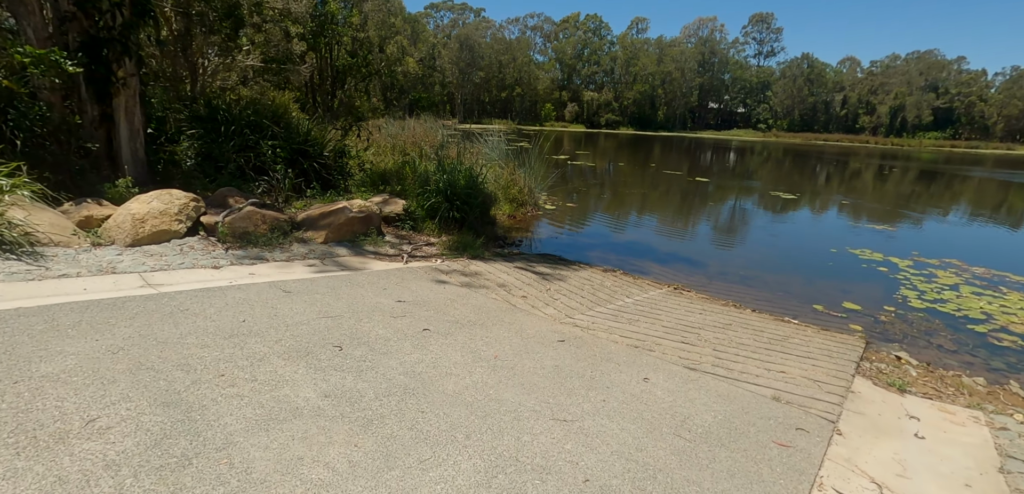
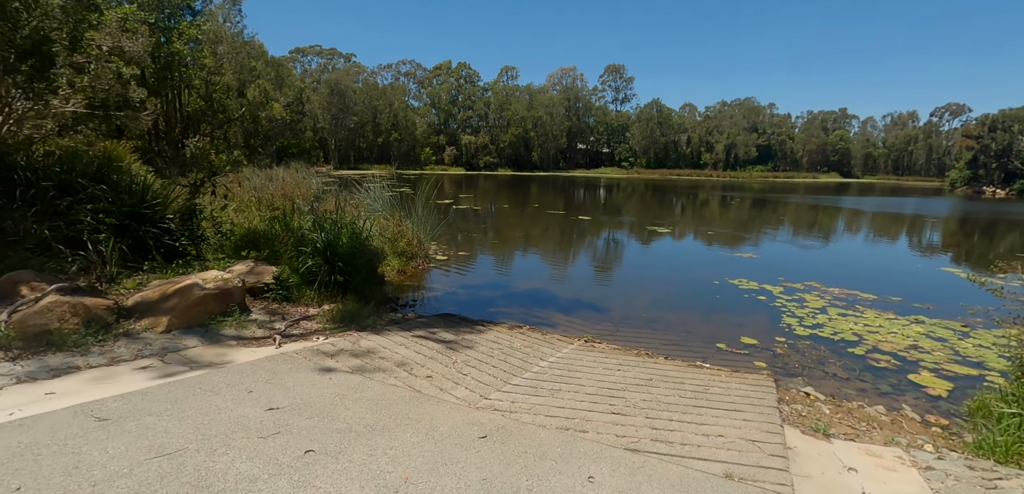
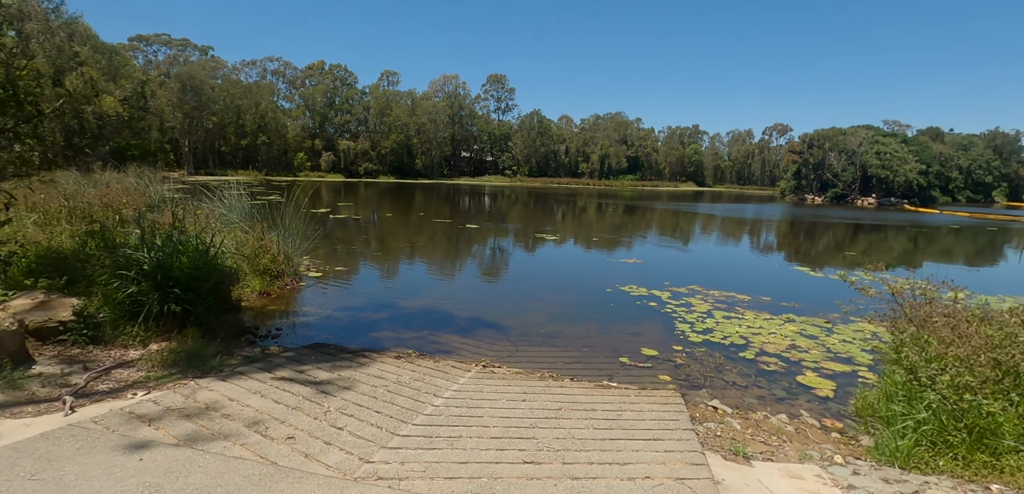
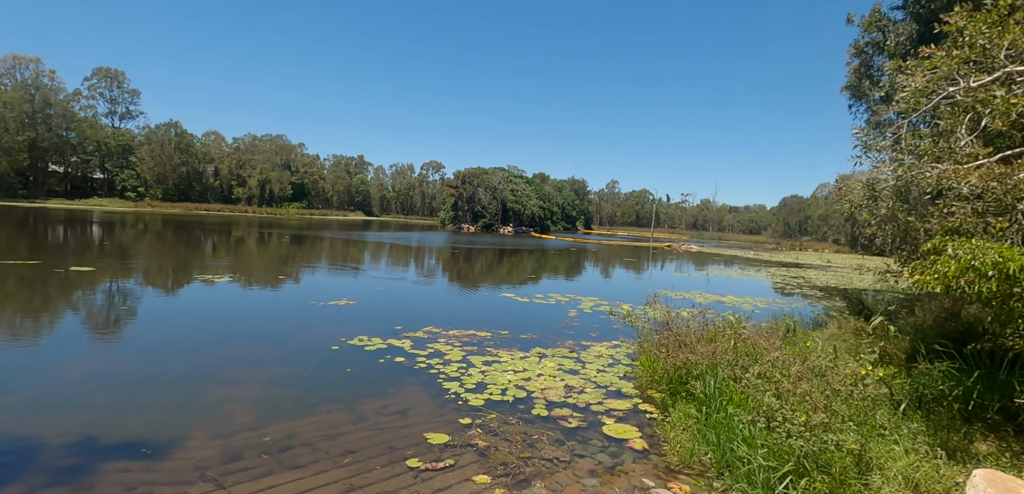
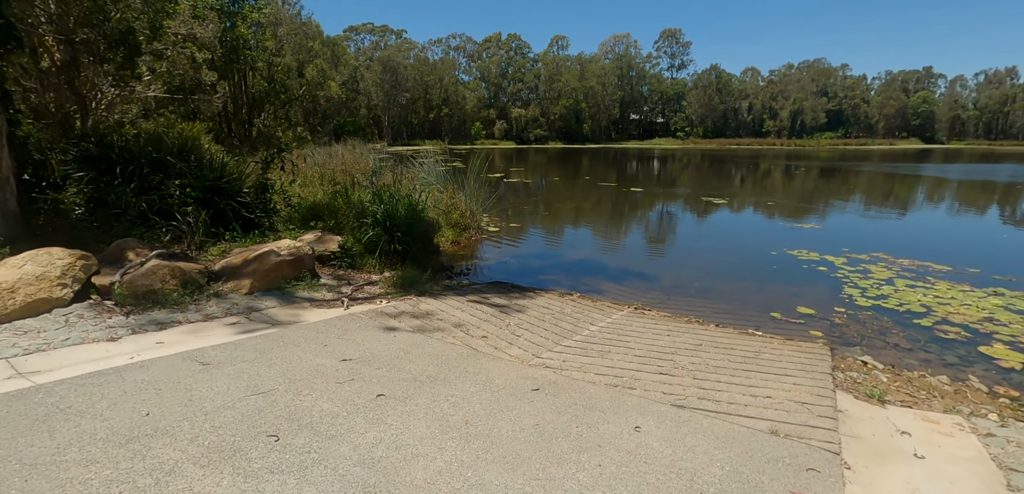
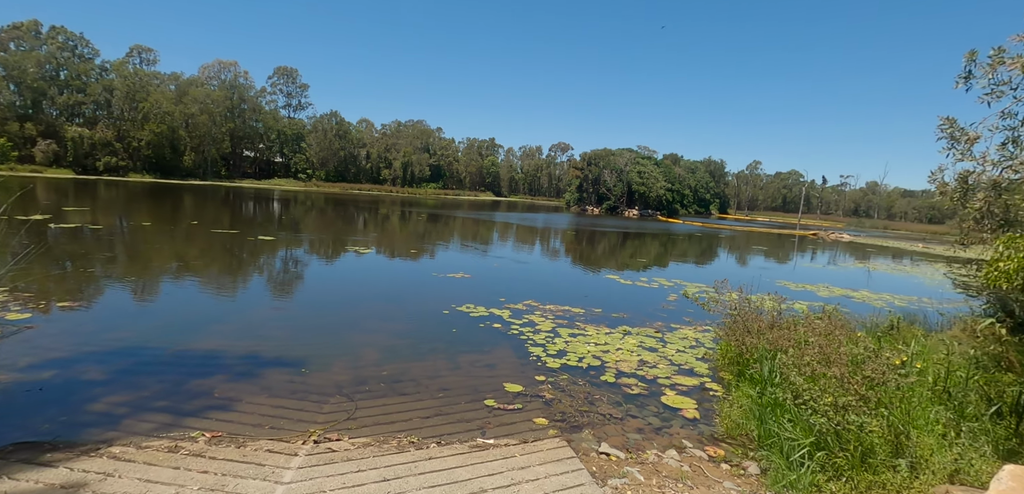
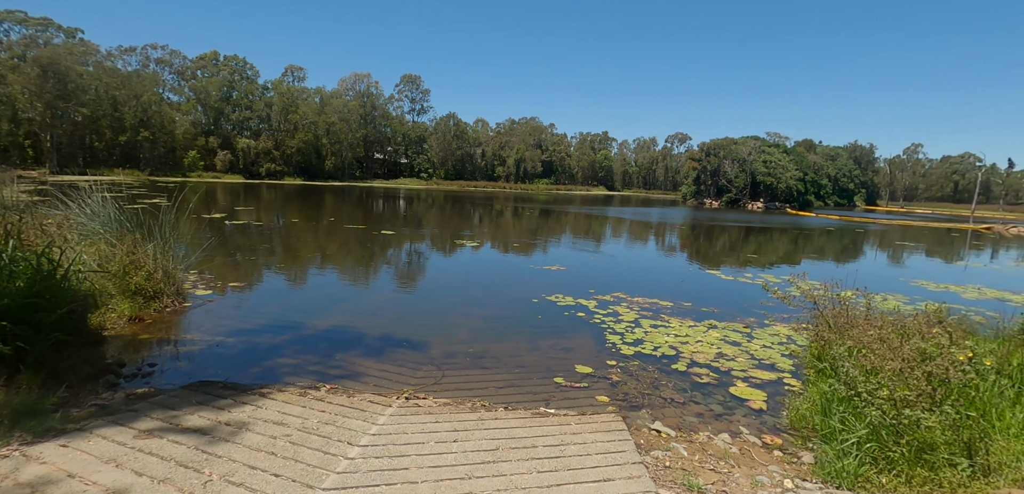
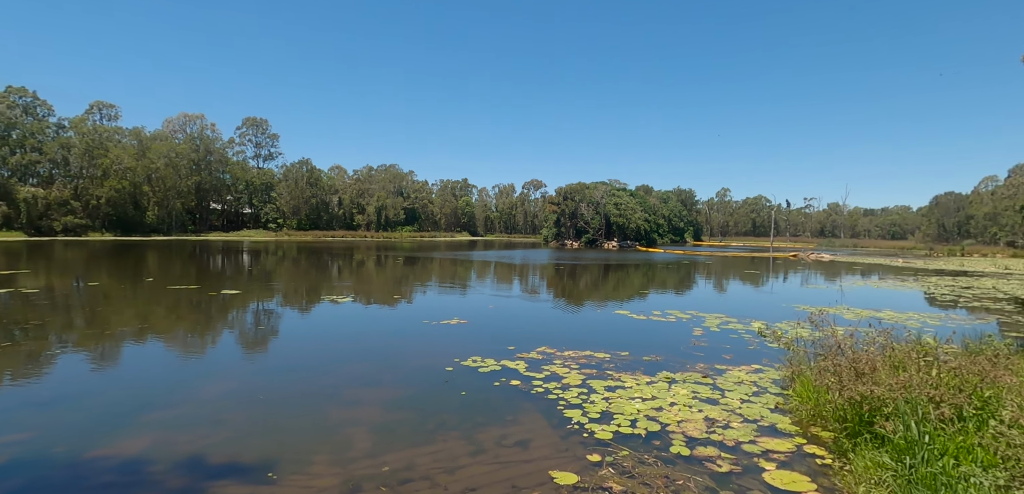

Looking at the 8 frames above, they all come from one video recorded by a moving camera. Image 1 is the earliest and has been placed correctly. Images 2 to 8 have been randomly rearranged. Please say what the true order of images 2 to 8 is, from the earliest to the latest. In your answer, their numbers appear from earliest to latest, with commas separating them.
5, 2, 3, 7, 6, 4, 8
